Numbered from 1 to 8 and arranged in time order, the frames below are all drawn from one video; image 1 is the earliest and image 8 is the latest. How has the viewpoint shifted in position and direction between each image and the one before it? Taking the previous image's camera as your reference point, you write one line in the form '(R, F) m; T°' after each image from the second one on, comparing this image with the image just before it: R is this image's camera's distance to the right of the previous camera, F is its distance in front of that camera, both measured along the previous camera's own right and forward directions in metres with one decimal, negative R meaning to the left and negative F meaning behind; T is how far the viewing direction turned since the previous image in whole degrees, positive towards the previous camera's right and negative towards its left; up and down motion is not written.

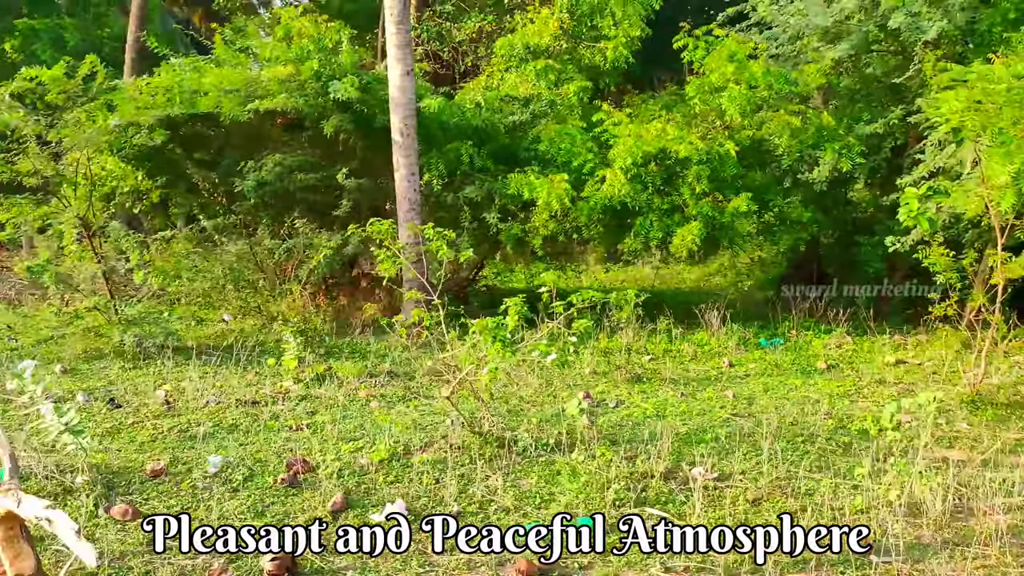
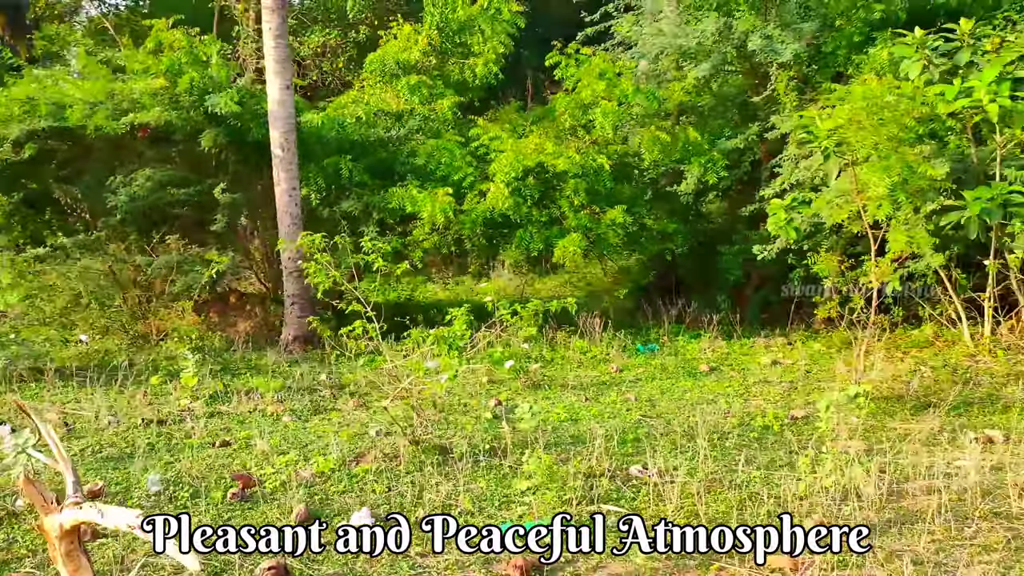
(-0.5, 0.0) m; +11°
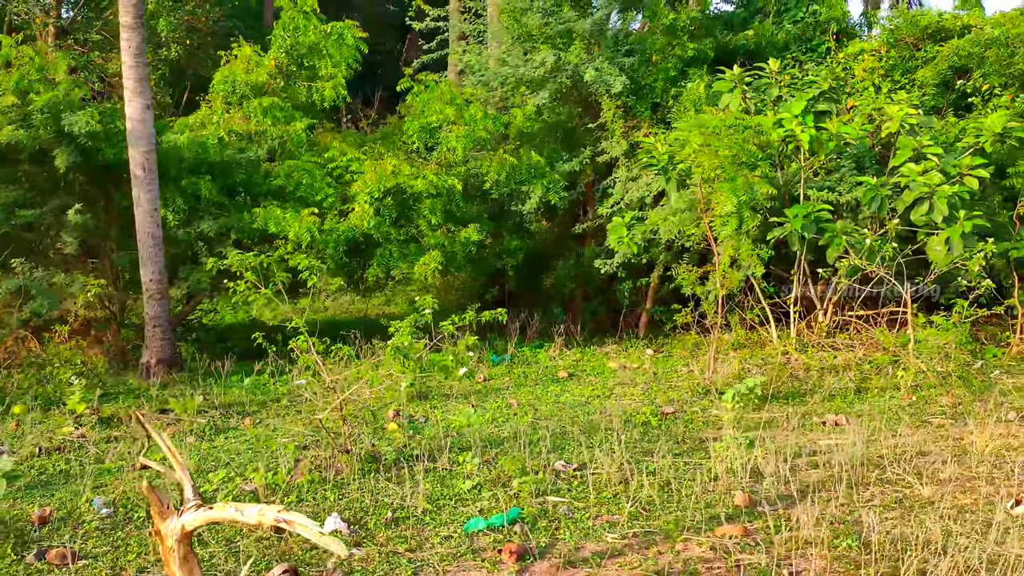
(-0.7, -0.2) m; +14°
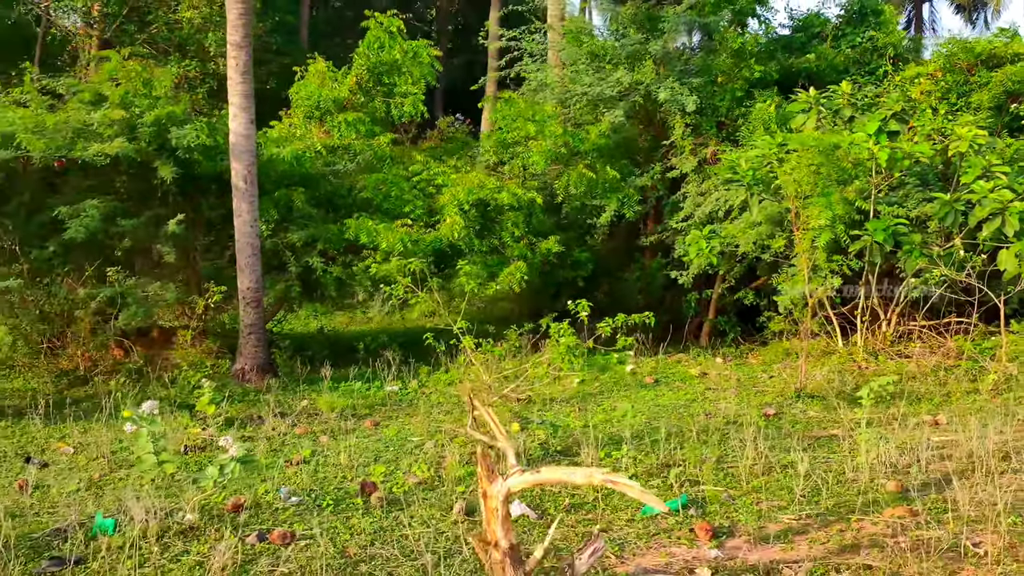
(-0.8, -0.3) m; +1°
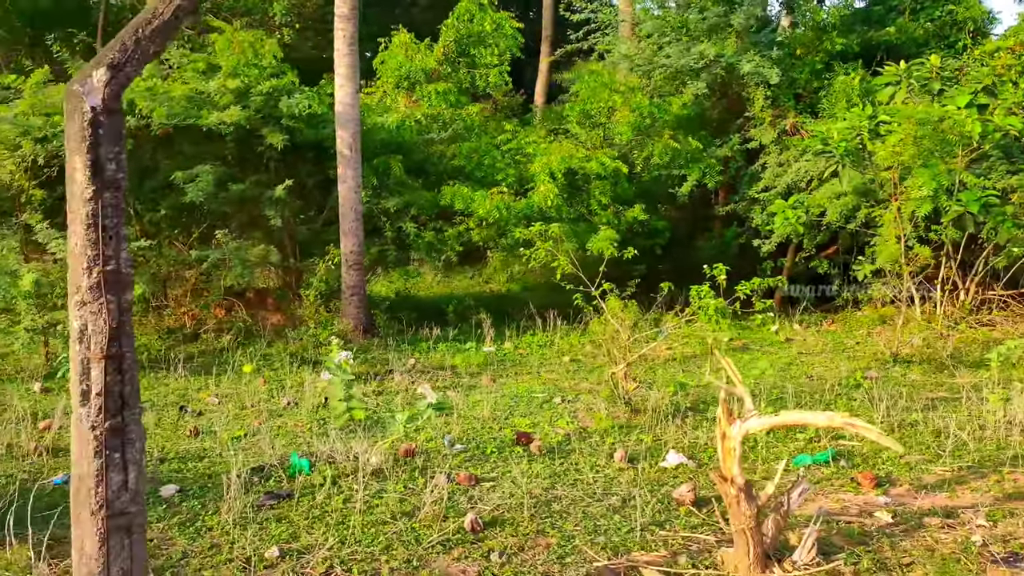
(-0.6, -0.2) m; -1°
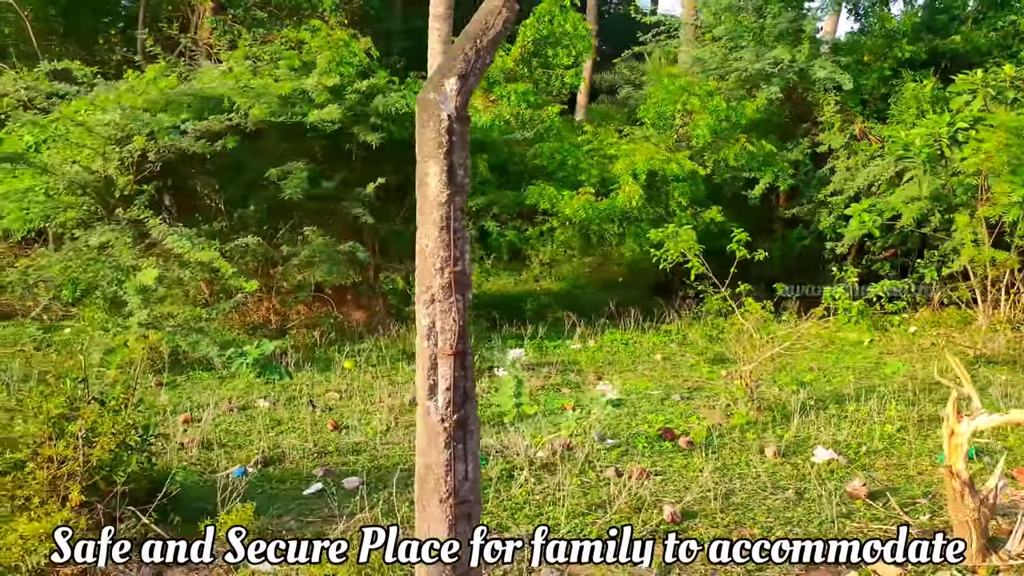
(-0.7, -0.1) m; 0°
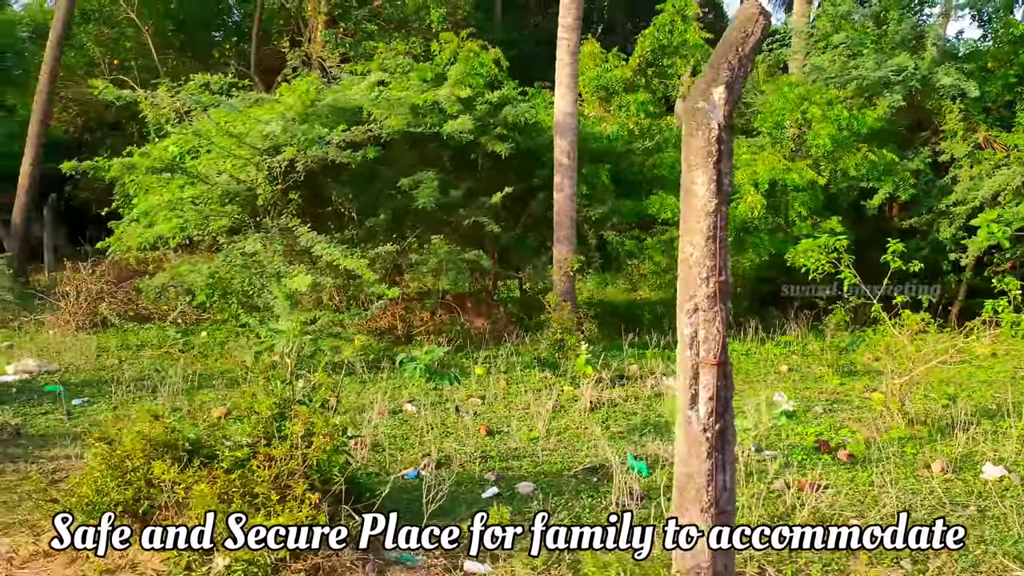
(-0.4, -0.1) m; -4°
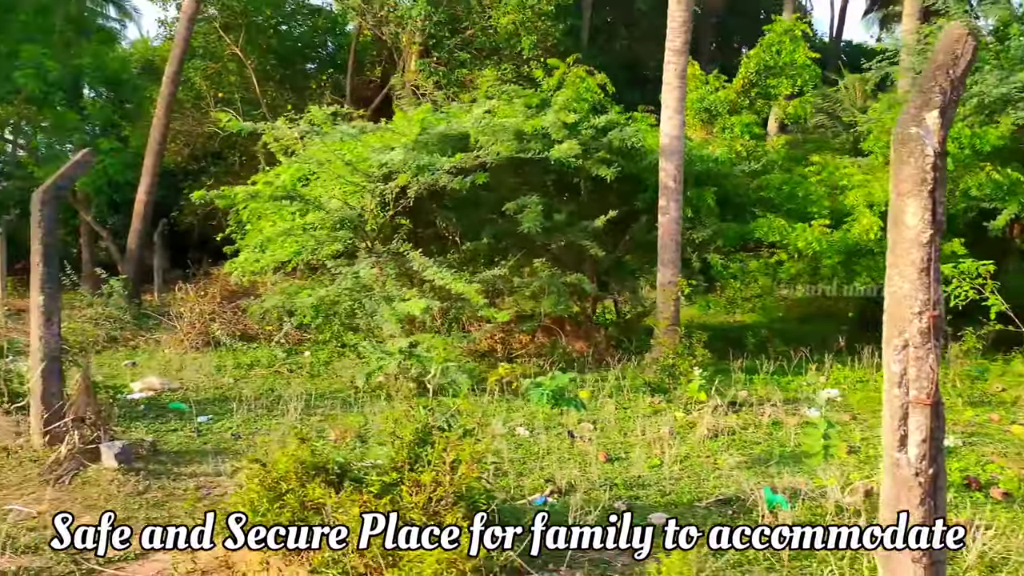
(-0.2, 0.0) m; -5°
